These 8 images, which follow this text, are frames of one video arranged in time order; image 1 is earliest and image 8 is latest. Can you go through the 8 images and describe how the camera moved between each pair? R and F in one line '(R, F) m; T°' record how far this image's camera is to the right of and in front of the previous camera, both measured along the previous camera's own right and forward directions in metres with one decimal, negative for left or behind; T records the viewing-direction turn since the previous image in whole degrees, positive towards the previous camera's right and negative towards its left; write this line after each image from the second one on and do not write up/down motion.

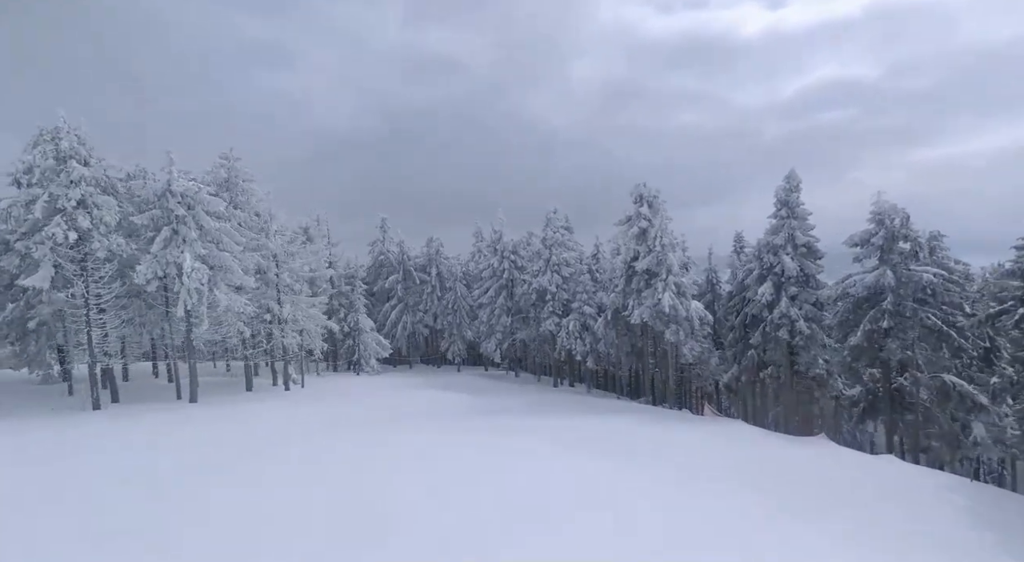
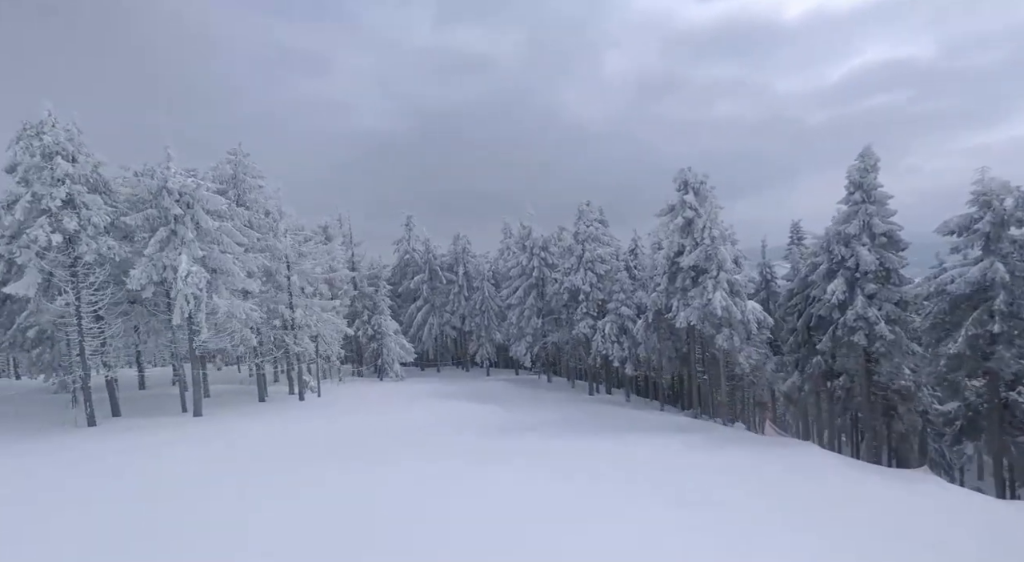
(+0.4, +3.6) m; -3°
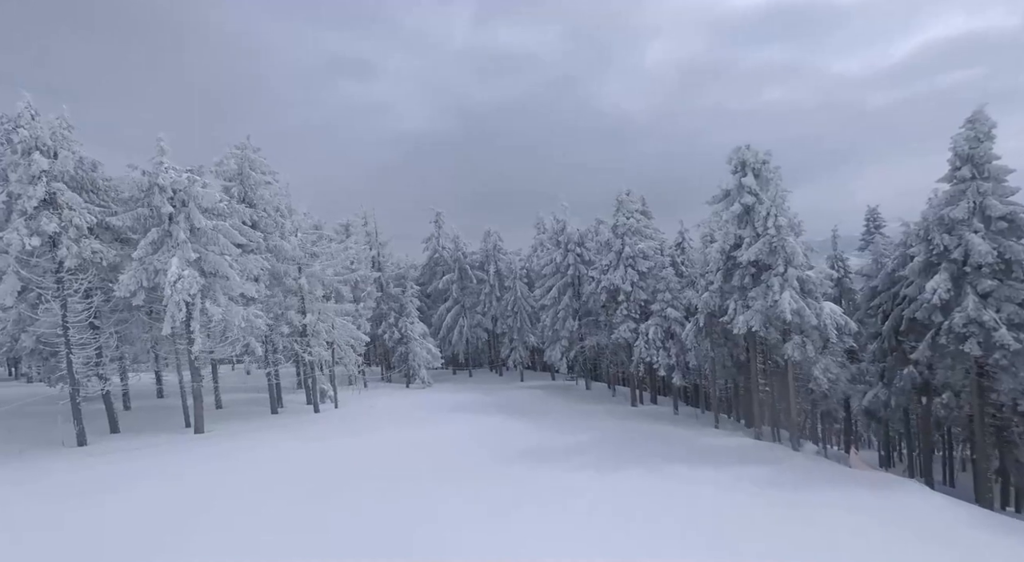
(+0.5, +3.9) m; -4°
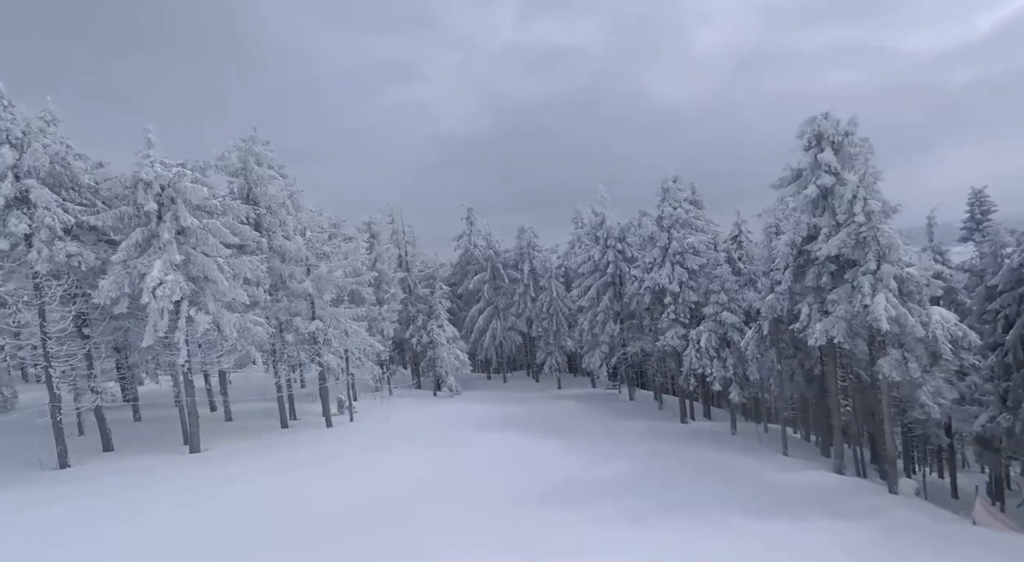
(+0.7, +3.9) m; -4°
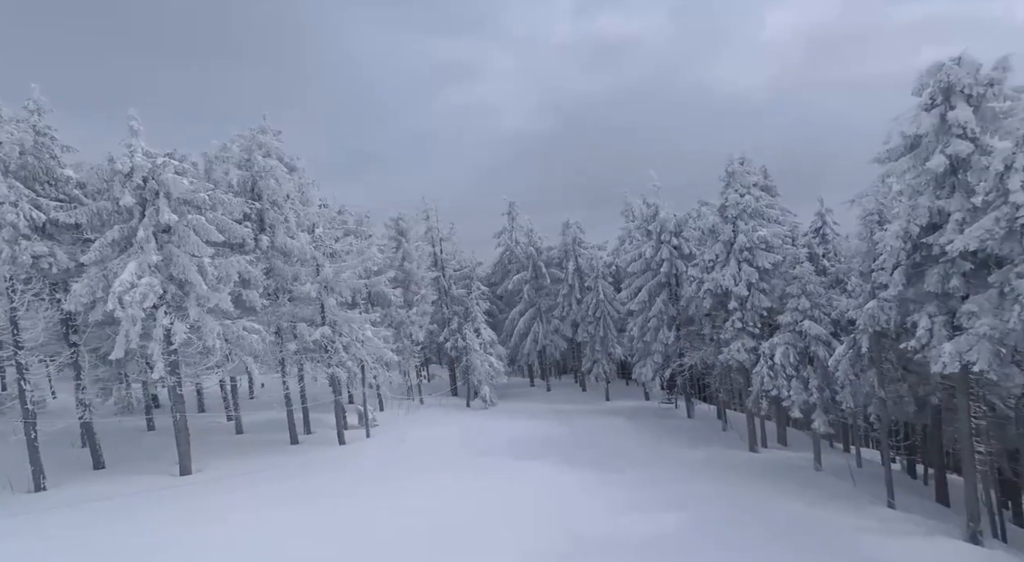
(+0.9, +4.3) m; -5°
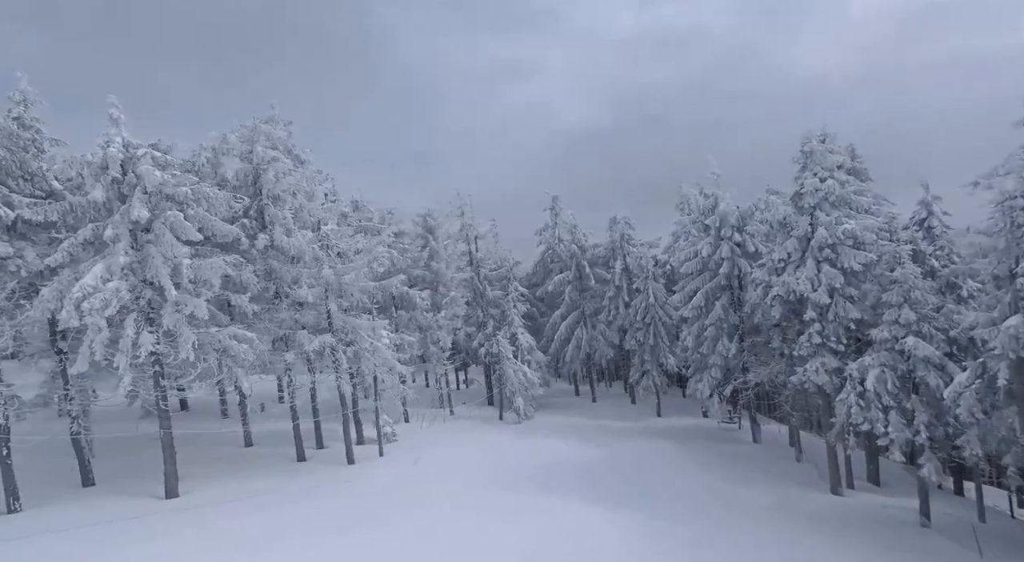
(+1.0, +3.9) m; -5°
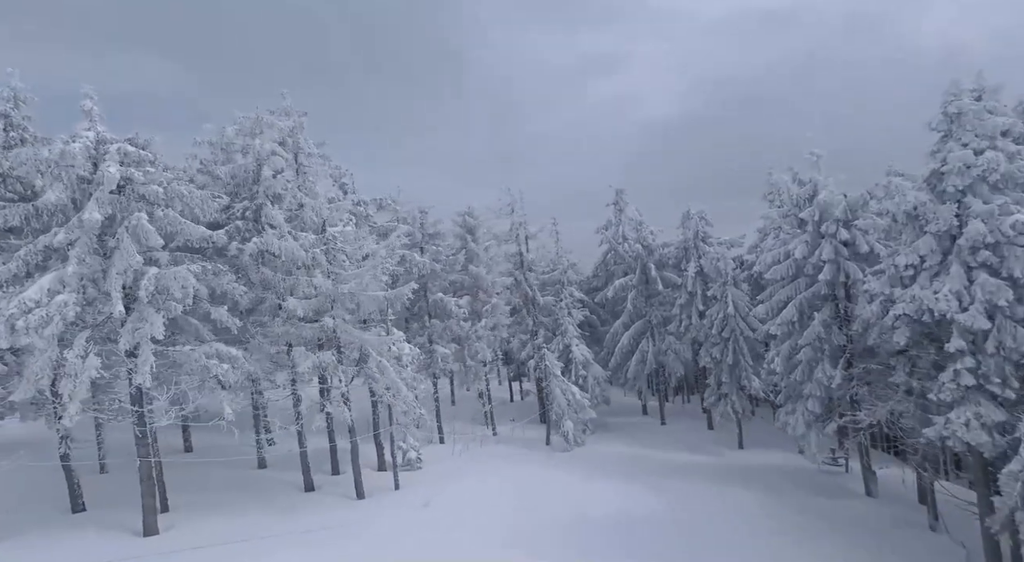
(+1.3, +4.8) m; -7°
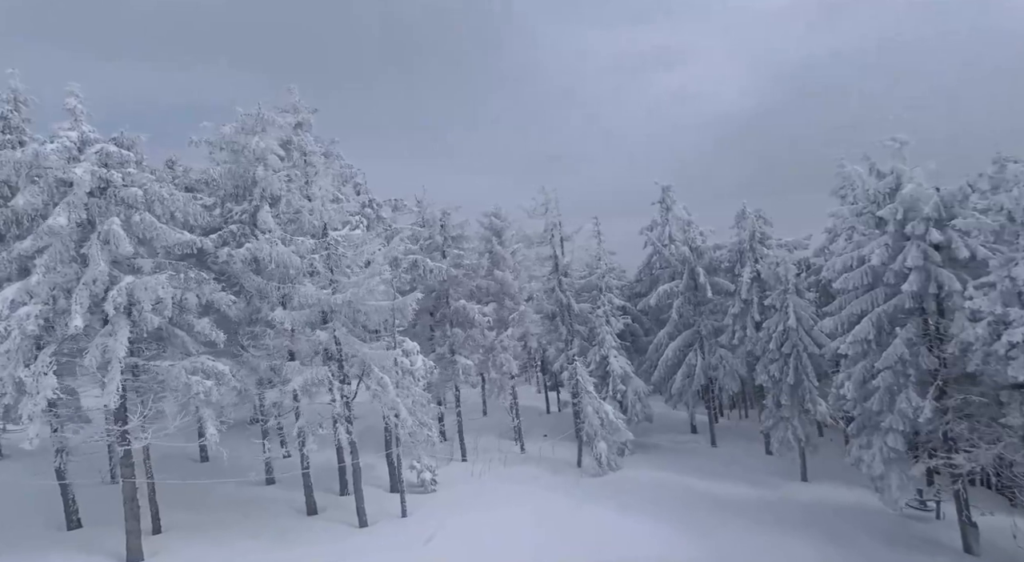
(+1.0, +2.8) m; -5°
